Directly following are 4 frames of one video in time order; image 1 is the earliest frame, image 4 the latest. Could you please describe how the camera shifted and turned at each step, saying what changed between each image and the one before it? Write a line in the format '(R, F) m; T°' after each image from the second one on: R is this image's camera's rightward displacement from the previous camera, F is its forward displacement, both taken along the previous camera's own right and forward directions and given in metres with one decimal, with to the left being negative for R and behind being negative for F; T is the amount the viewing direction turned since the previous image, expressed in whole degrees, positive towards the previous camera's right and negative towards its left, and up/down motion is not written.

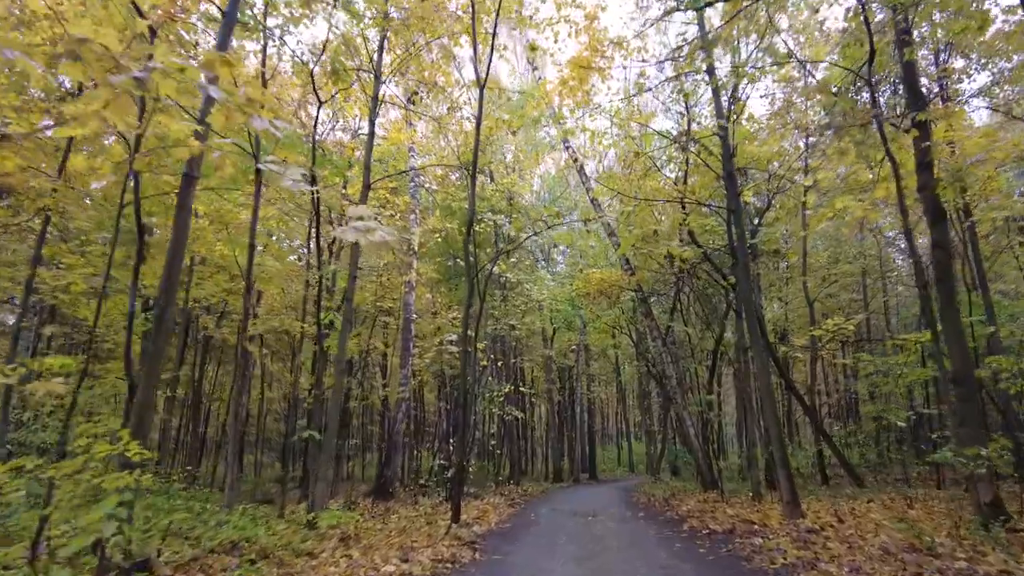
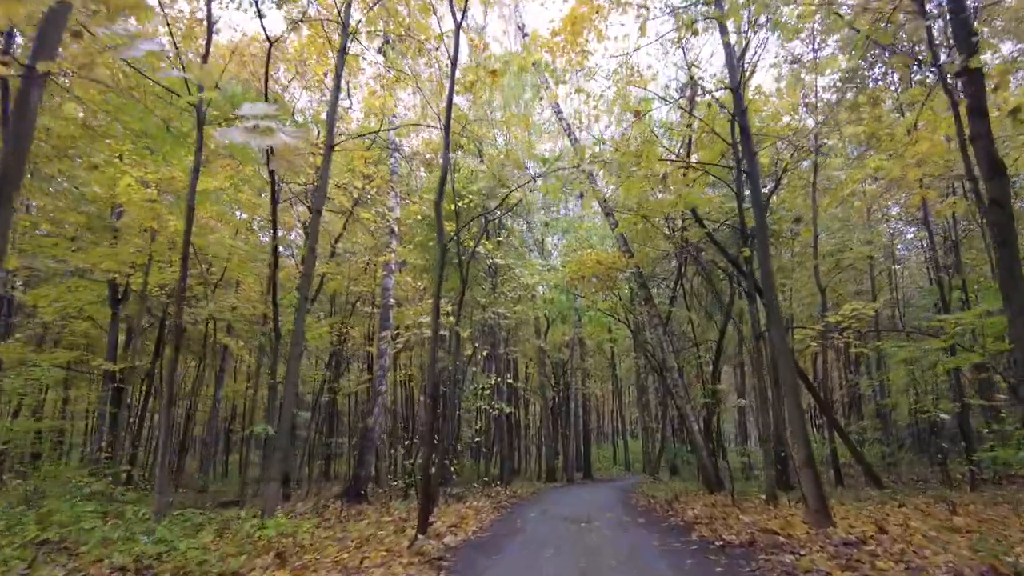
(+0.2, +1.3) m; 0°
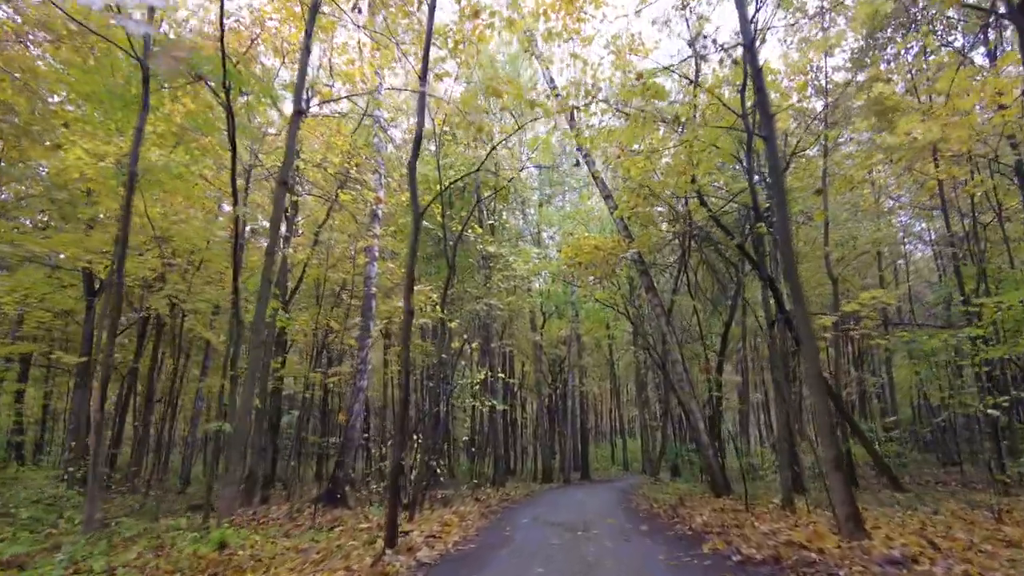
(+0.1, +1.0) m; 0°
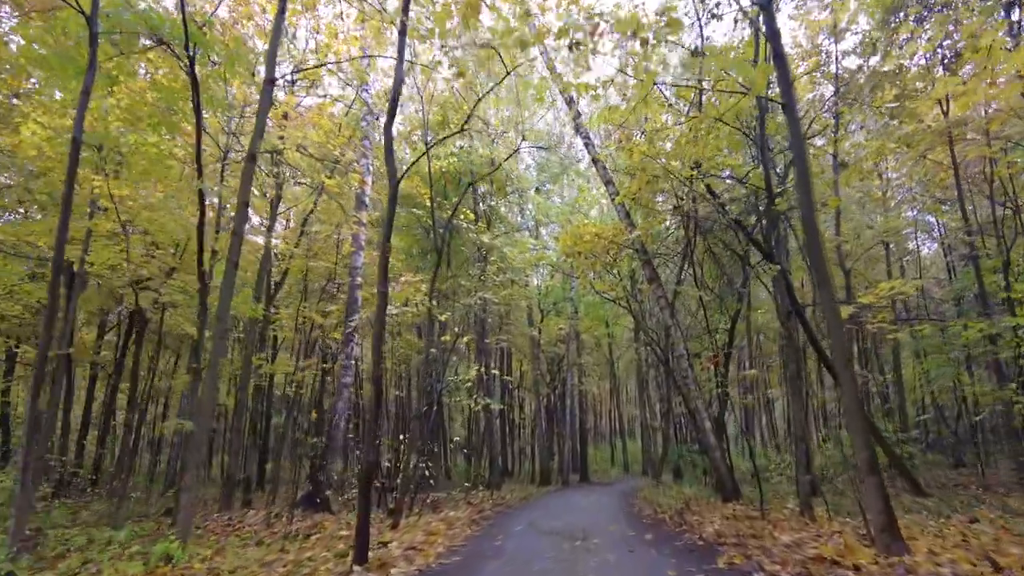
(+0.1, +0.8) m; 0°
